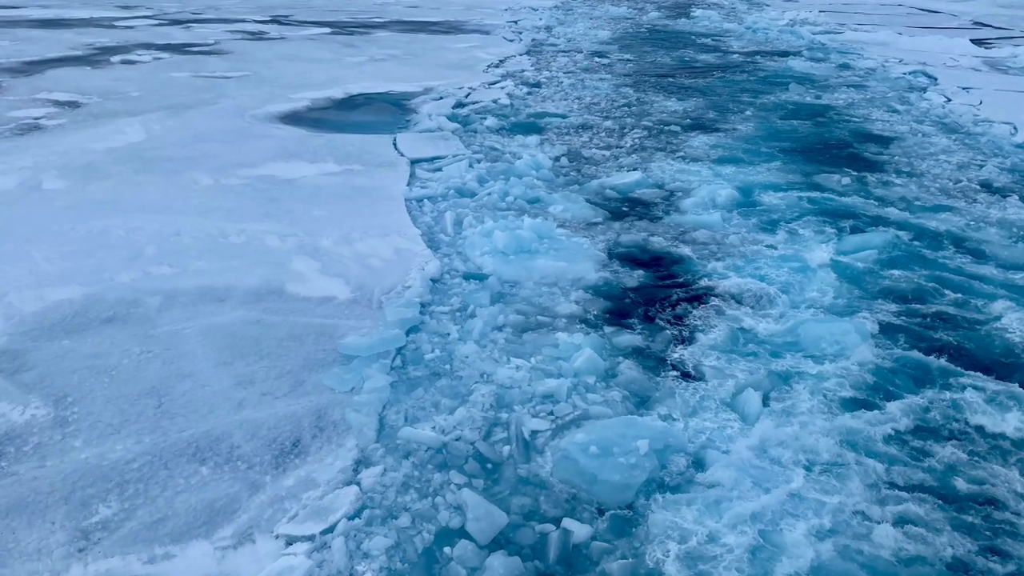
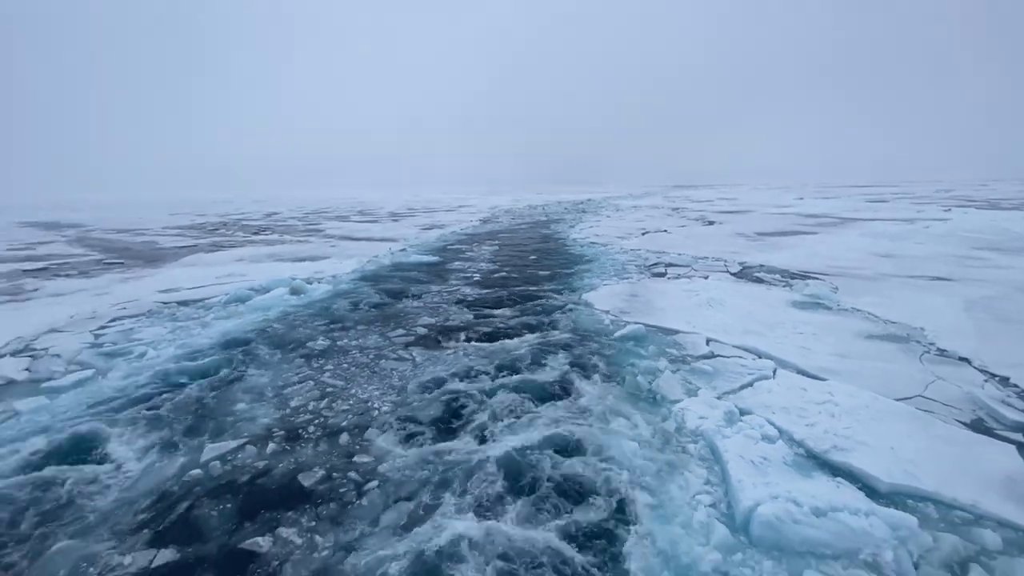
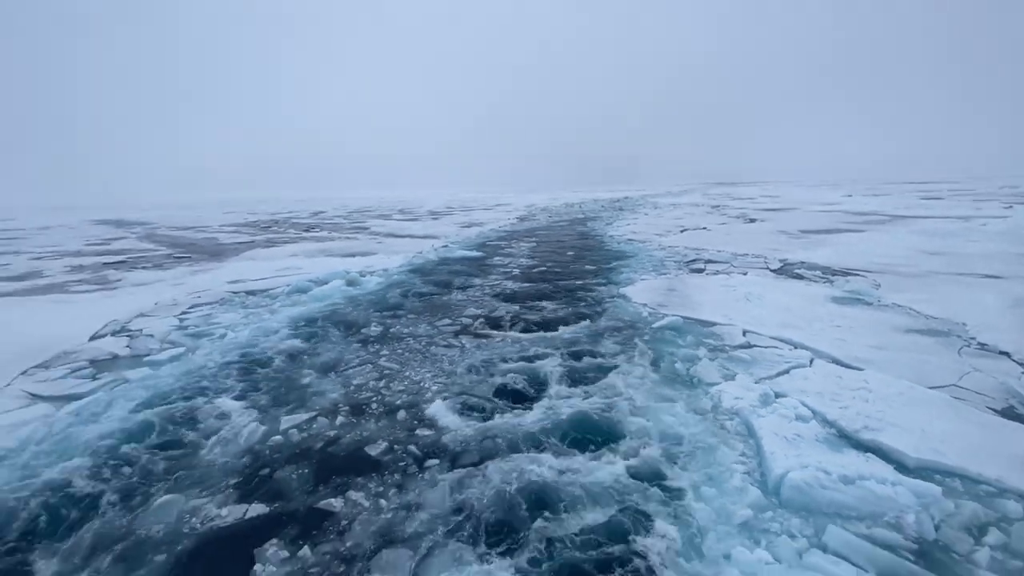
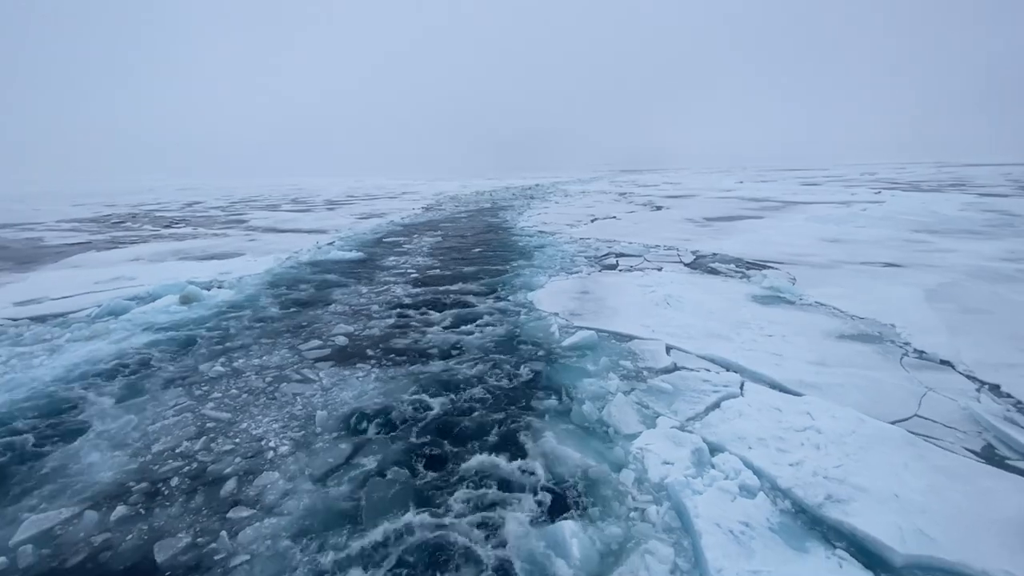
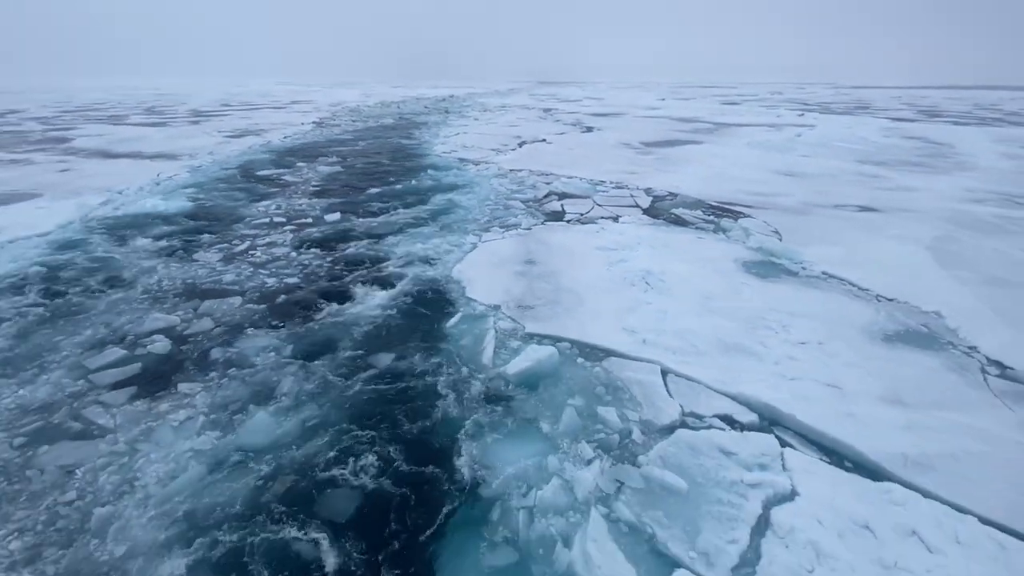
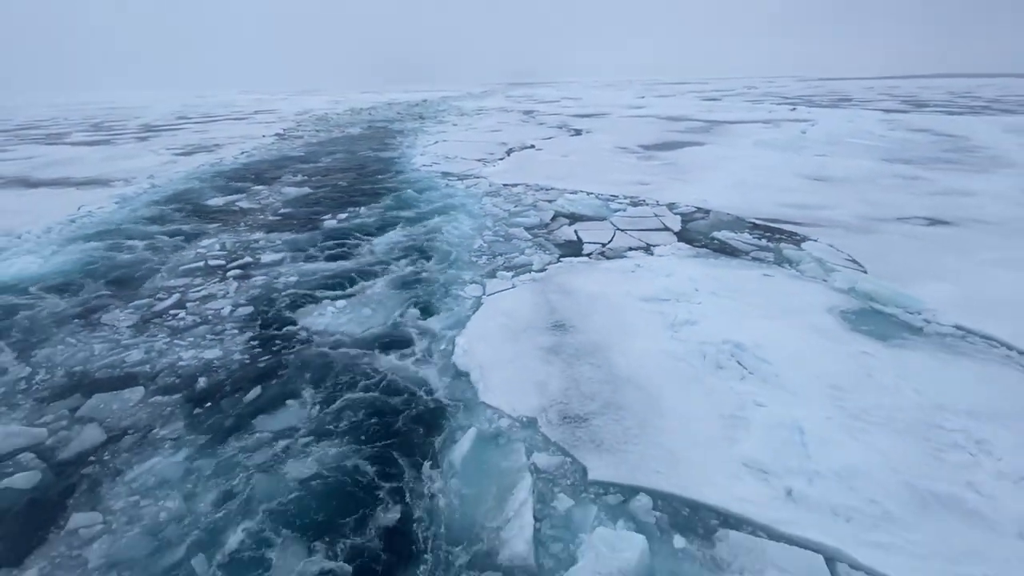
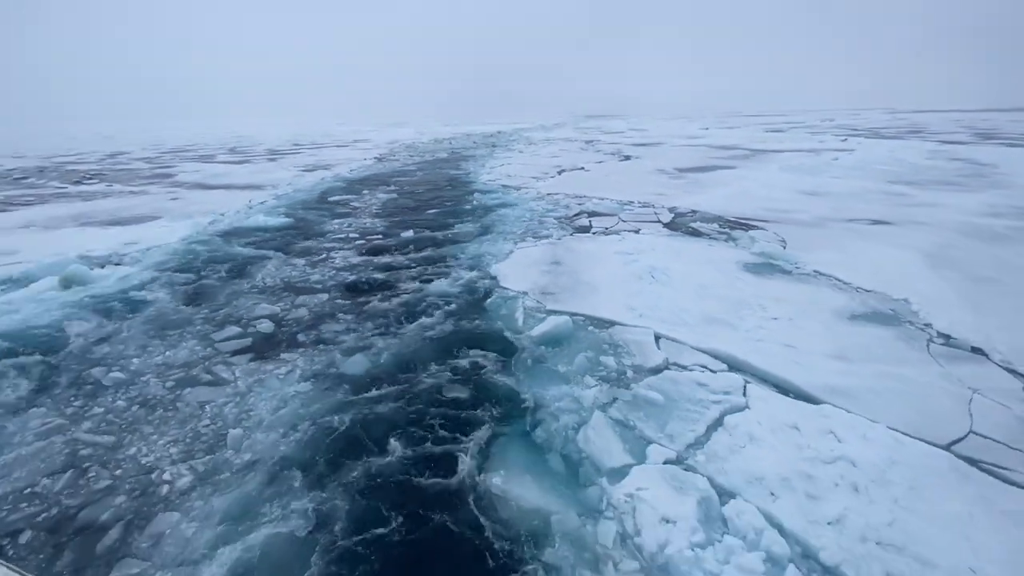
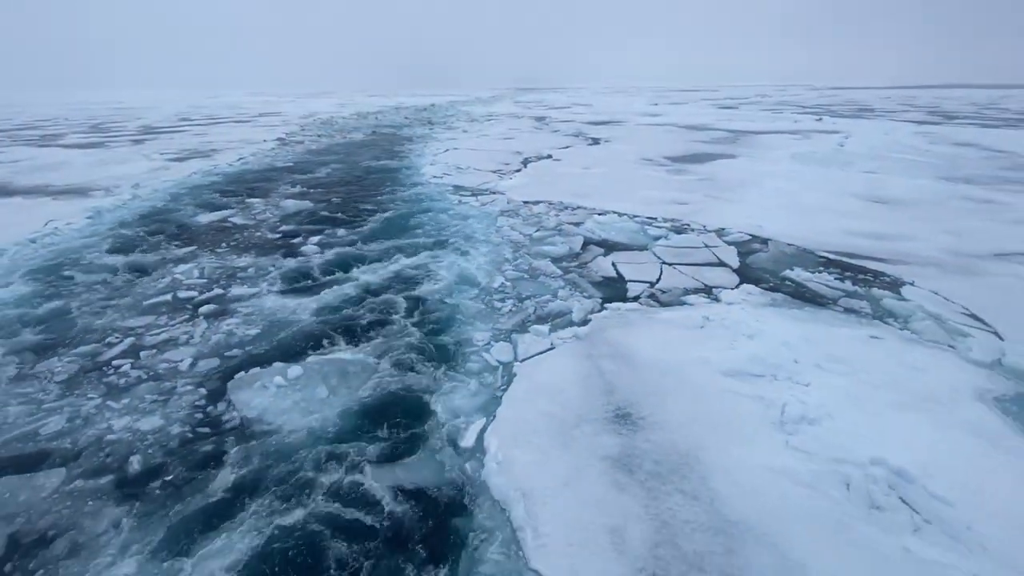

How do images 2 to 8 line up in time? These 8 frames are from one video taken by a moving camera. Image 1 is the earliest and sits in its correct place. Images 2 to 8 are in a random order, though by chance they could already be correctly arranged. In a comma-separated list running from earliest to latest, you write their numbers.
8, 6, 5, 7, 4, 2, 3
